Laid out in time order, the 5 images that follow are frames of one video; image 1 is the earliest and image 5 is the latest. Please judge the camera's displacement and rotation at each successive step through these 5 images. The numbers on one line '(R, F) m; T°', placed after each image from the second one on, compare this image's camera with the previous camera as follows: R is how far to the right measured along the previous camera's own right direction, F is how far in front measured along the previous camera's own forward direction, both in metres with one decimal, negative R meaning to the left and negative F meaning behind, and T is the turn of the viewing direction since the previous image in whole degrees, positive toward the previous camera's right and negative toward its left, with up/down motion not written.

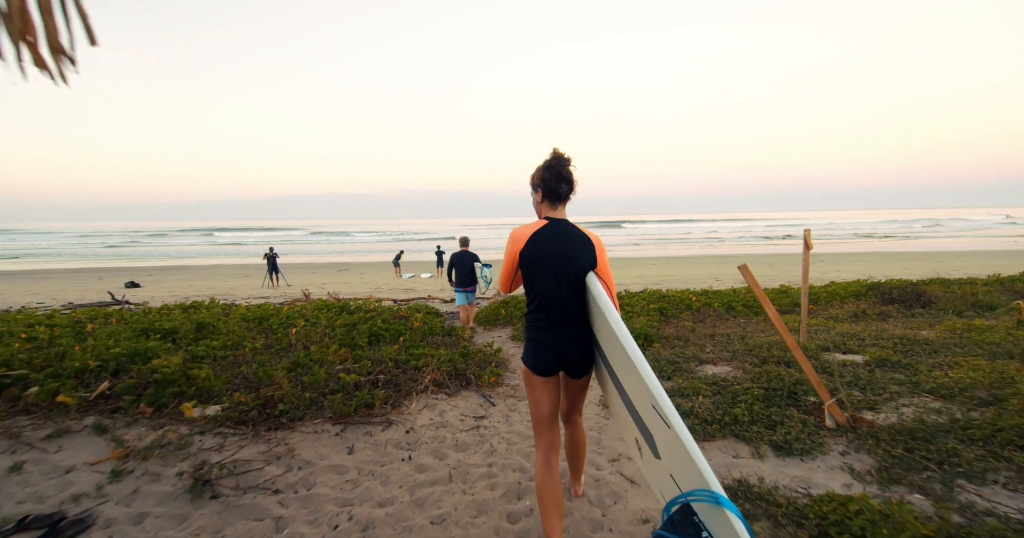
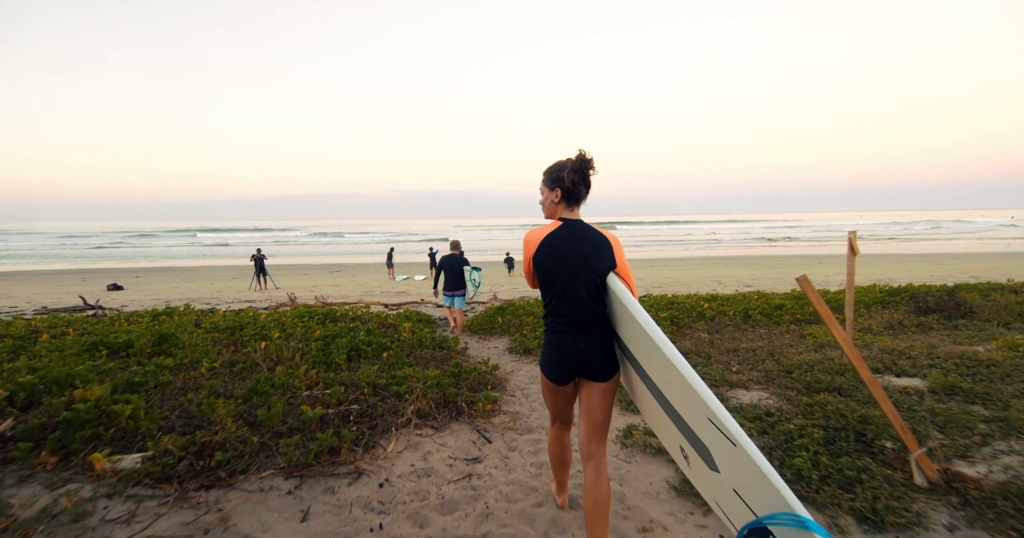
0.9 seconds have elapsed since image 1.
(0.0, +0.7) m; +1°
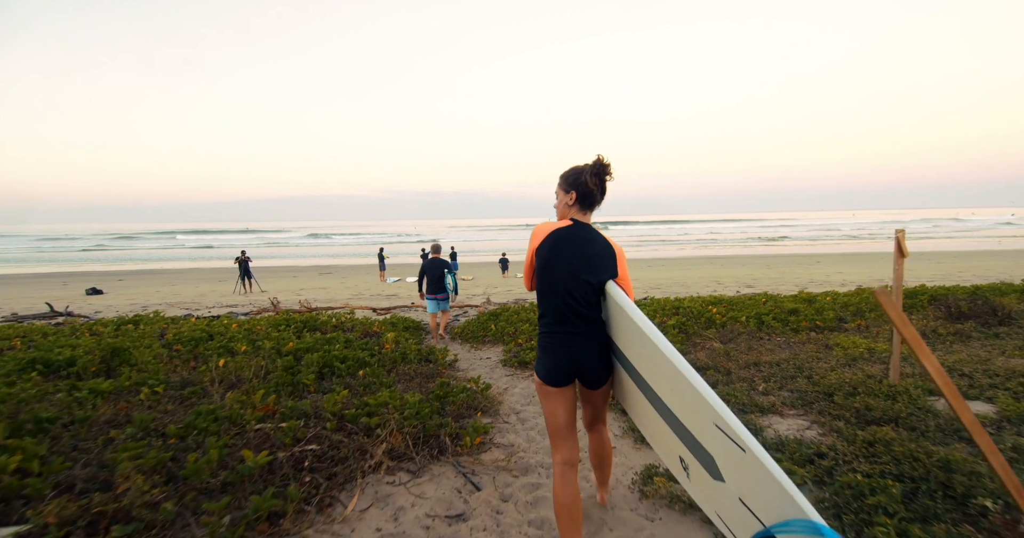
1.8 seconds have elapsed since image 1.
(0.0, +0.6) m; +1°
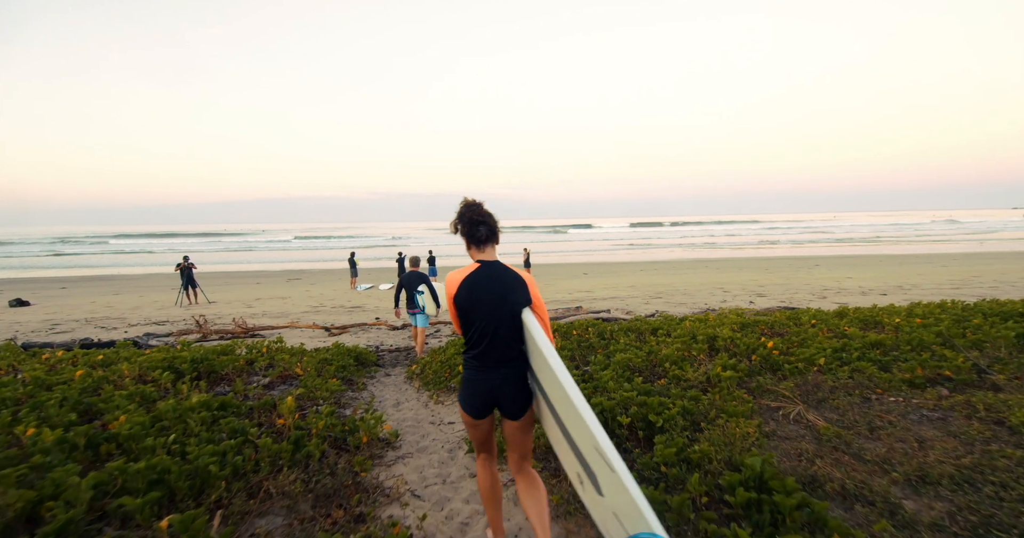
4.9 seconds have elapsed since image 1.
(+0.1, +2.2) m; +2°
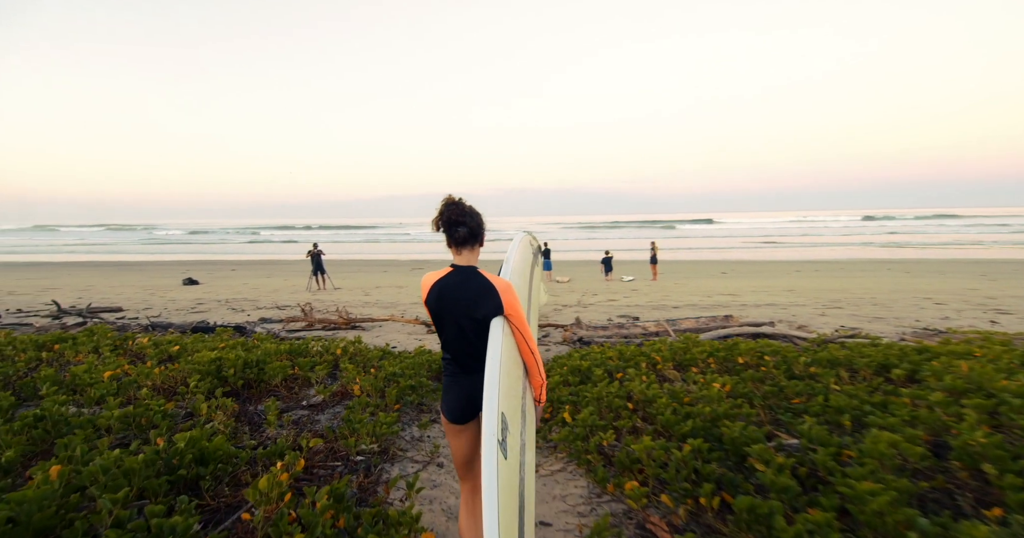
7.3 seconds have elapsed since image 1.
(-0.2, +1.9) m; -15°
